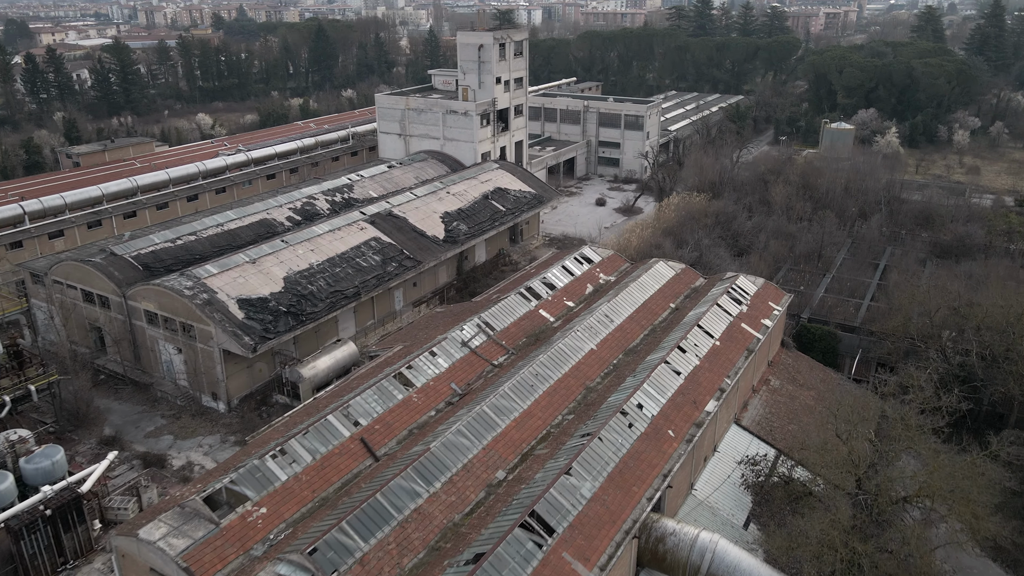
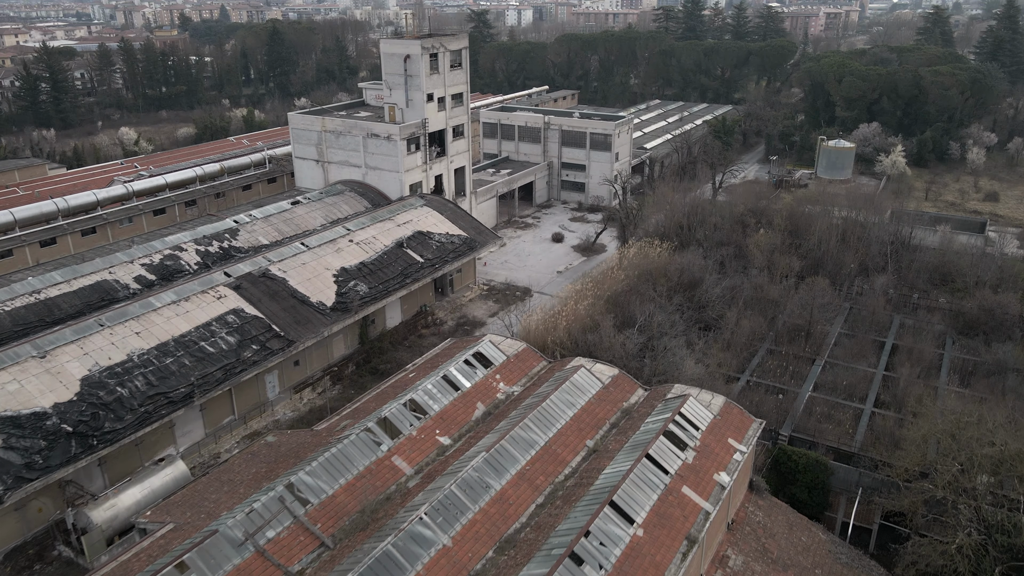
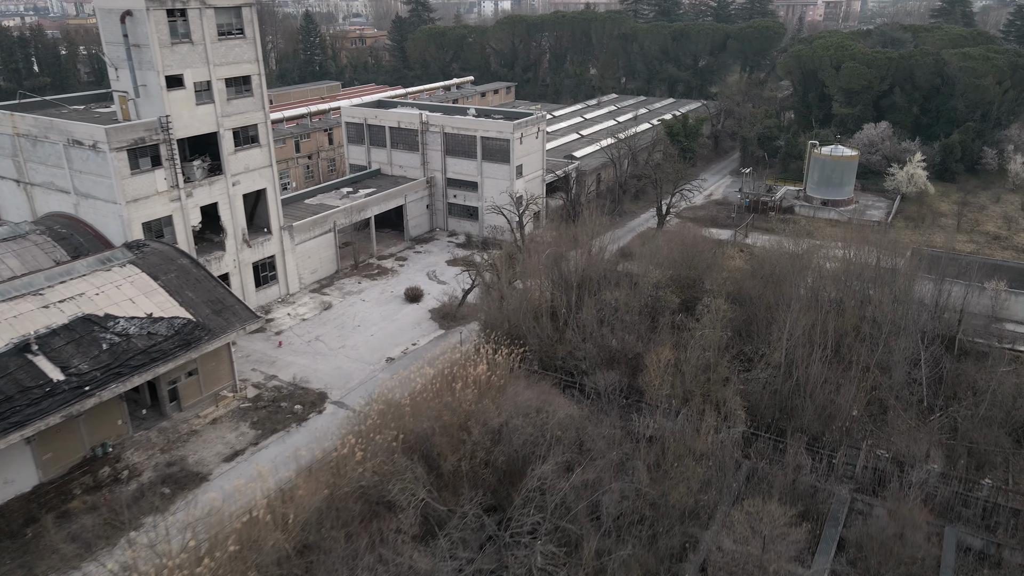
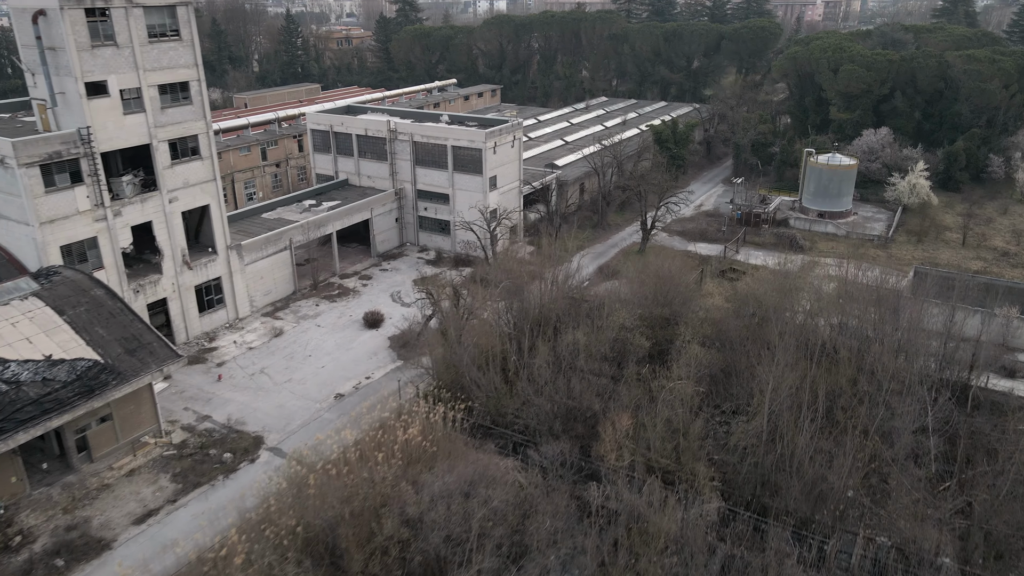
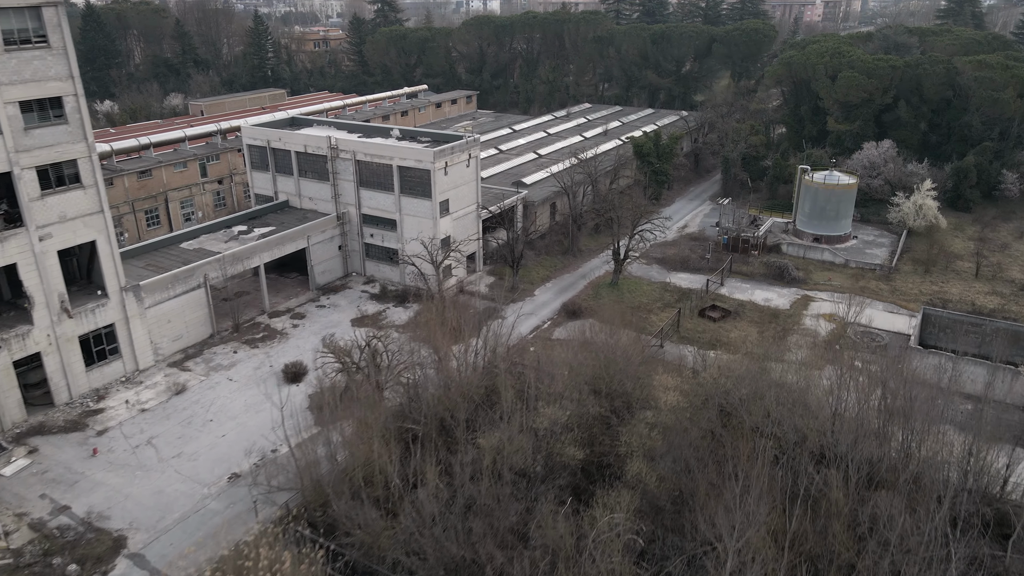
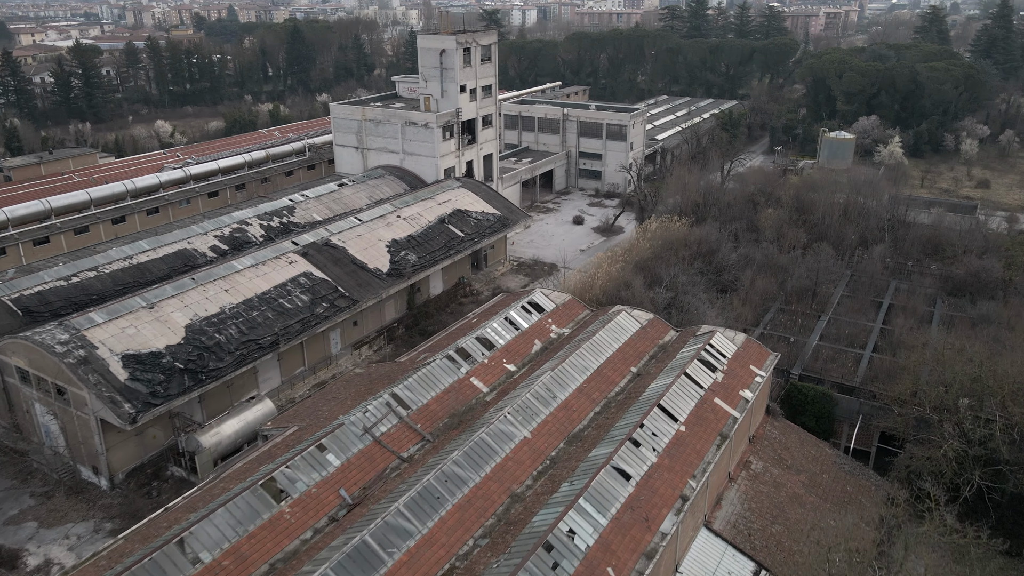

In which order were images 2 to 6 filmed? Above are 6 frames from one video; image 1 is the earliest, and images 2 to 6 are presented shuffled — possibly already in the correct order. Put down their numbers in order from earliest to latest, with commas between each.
6, 2, 3, 4, 5
